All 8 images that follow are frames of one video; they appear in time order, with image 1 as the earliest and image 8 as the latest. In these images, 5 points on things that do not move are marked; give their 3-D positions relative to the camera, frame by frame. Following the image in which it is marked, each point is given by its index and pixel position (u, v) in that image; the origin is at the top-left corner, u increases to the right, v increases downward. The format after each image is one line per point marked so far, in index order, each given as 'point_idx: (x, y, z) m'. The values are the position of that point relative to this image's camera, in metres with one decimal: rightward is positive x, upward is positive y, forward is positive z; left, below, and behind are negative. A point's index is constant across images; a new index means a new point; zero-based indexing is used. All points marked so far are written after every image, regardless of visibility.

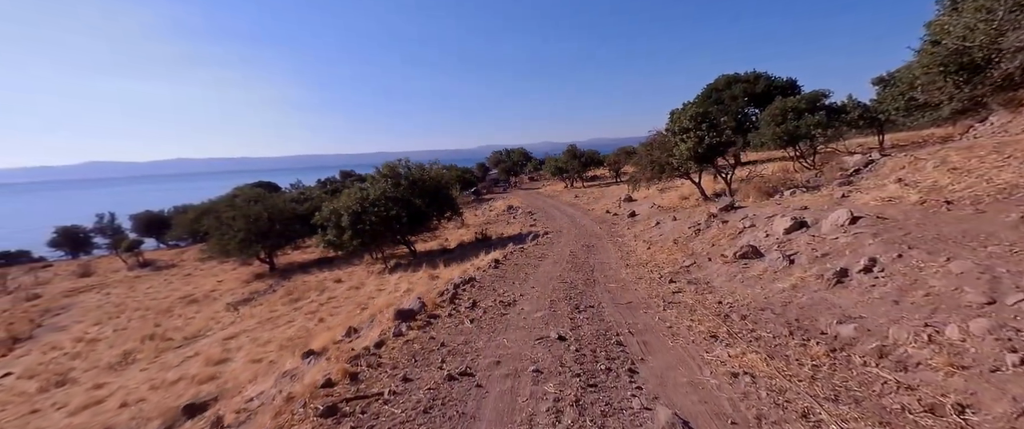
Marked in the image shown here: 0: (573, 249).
0: (+2.3, -1.4, +17.2) m
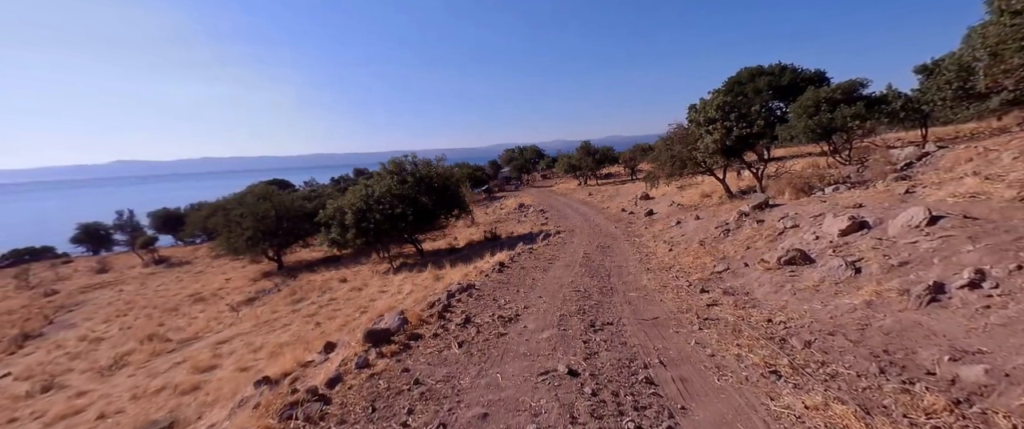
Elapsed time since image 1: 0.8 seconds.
0: (+2.7, -1.3, +15.9) m
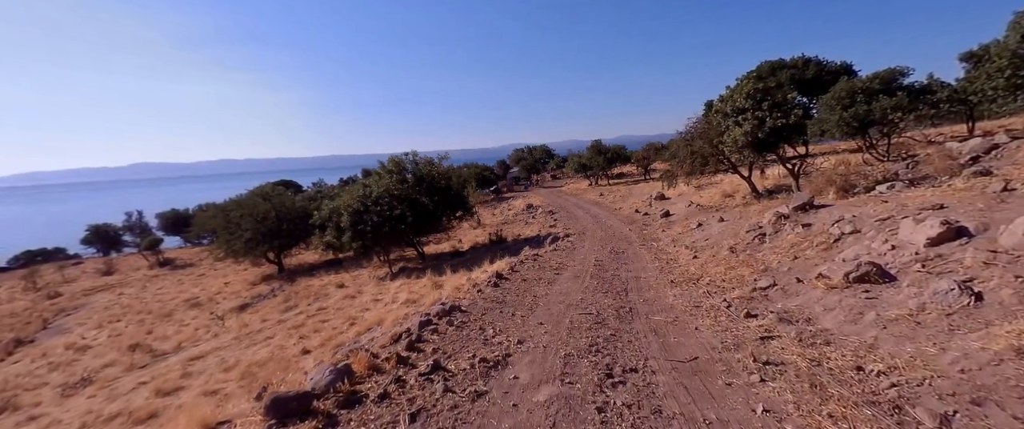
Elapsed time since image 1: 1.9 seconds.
0: (+2.8, -1.4, +14.2) m
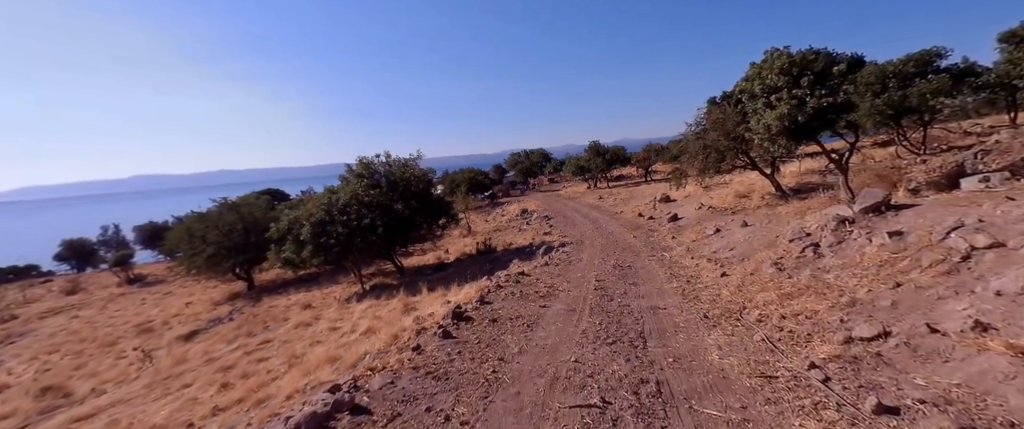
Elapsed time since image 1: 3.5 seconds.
0: (+2.3, -1.6, +11.3) m
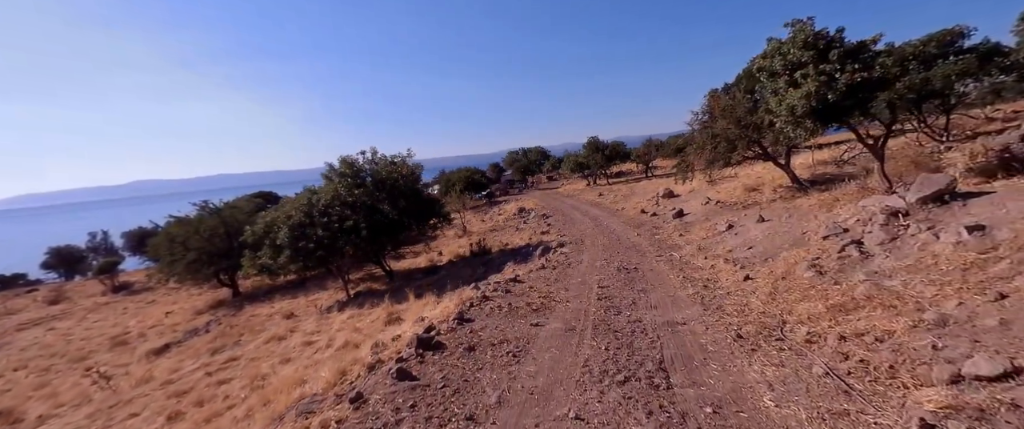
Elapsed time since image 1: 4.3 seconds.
0: (+2.1, -1.5, +9.9) m
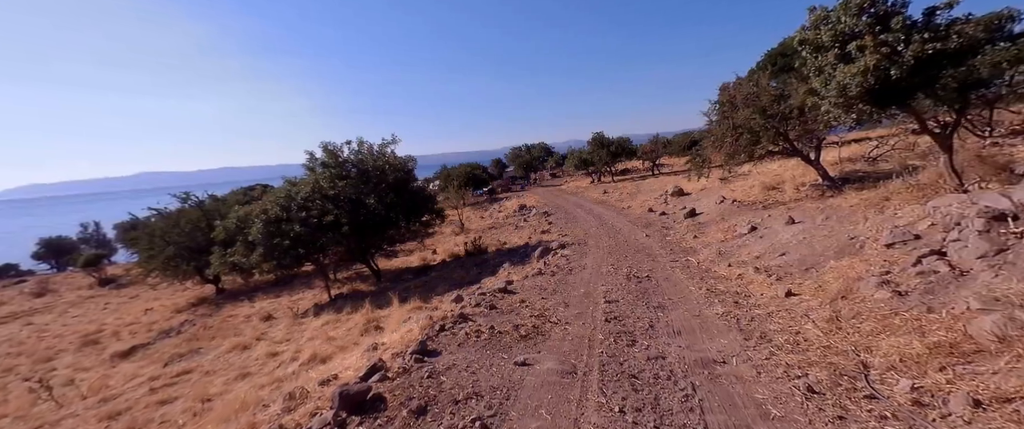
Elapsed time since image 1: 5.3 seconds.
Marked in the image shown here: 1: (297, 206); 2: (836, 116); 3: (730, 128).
0: (+1.9, -1.5, +8.2) m
1: (-8.3, +0.3, +16.5) m
2: (+6.8, +2.1, +9.1) m
3: (+7.9, +3.1, +15.5) m
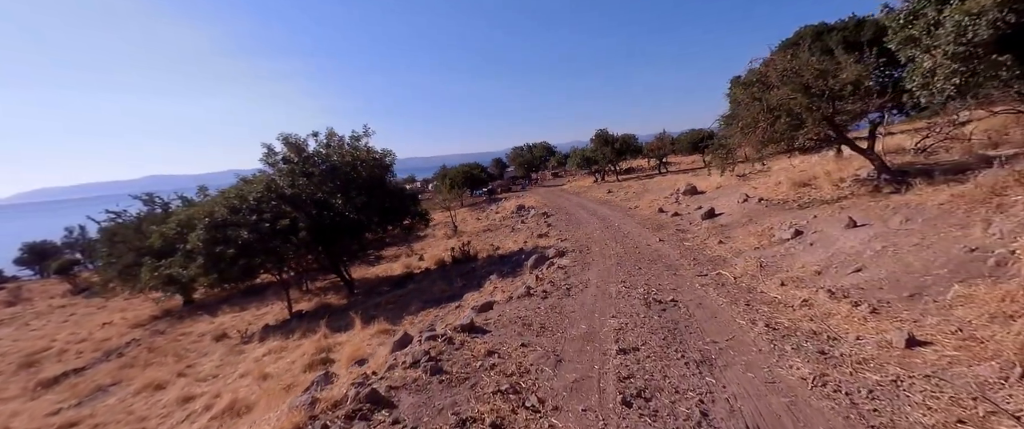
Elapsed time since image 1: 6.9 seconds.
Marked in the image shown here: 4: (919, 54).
0: (+1.5, -1.5, +5.6) m
1: (-8.6, +0.2, +14.0) m
2: (+6.4, +2.1, +6.5) m
3: (+7.5, +3.1, +12.9) m
4: (+6.3, +2.5, +7.1) m
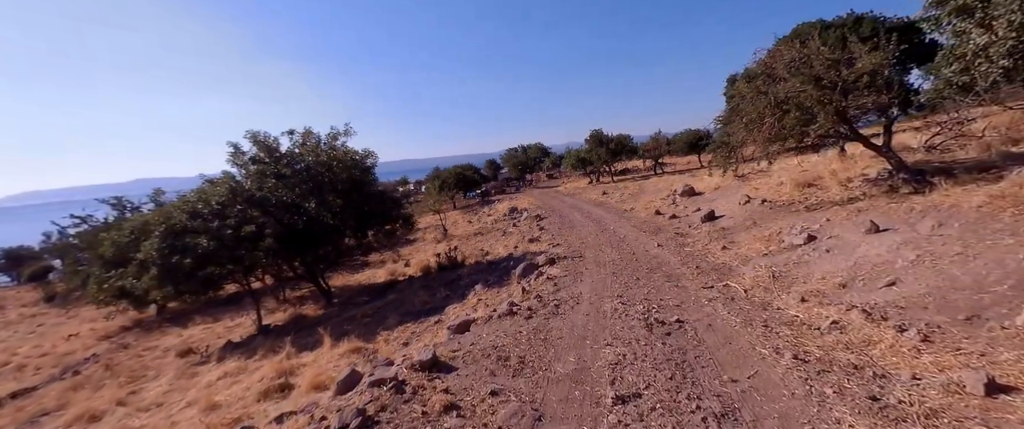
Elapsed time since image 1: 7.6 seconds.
0: (+1.2, -1.6, +4.6) m
1: (-9.0, +0.1, +12.8) m
2: (+6.1, +2.0, +5.5) m
3: (+7.1, +3.0, +11.9) m
4: (+6.0, +2.4, +6.1) m
